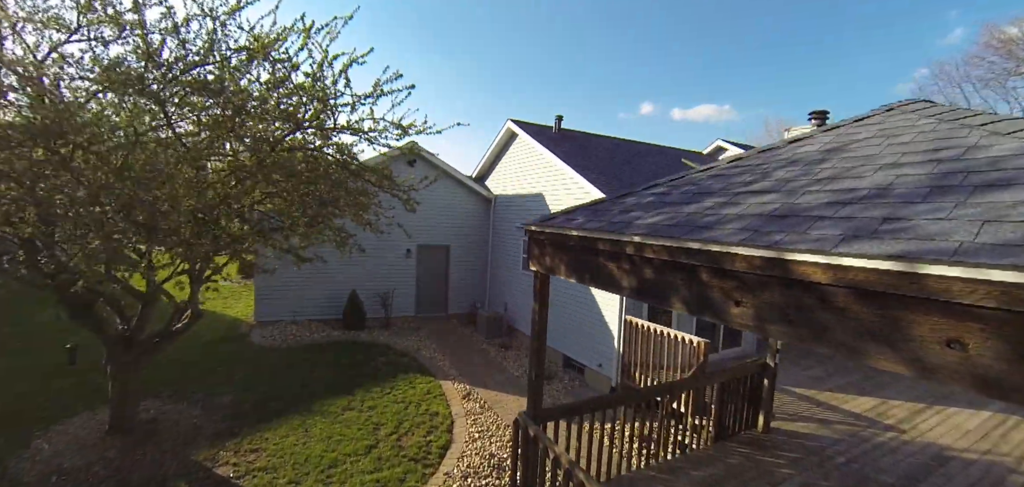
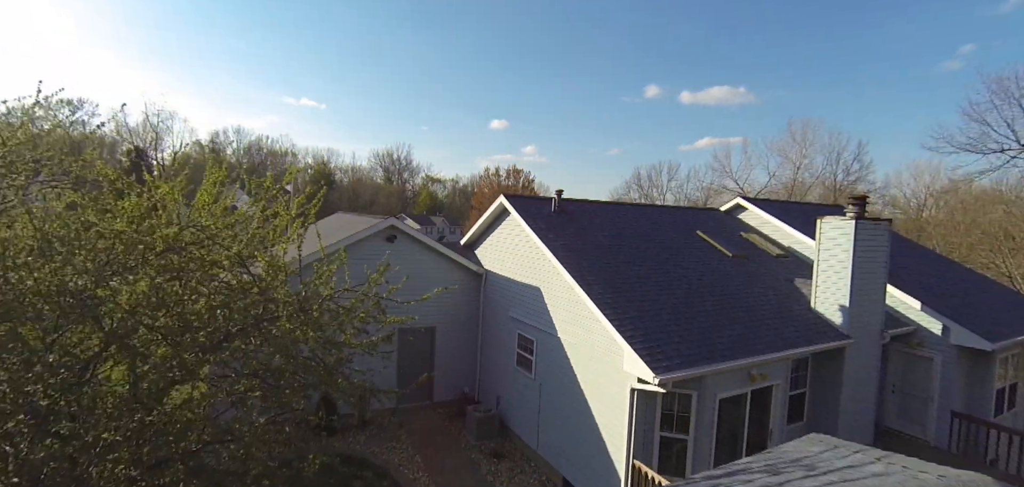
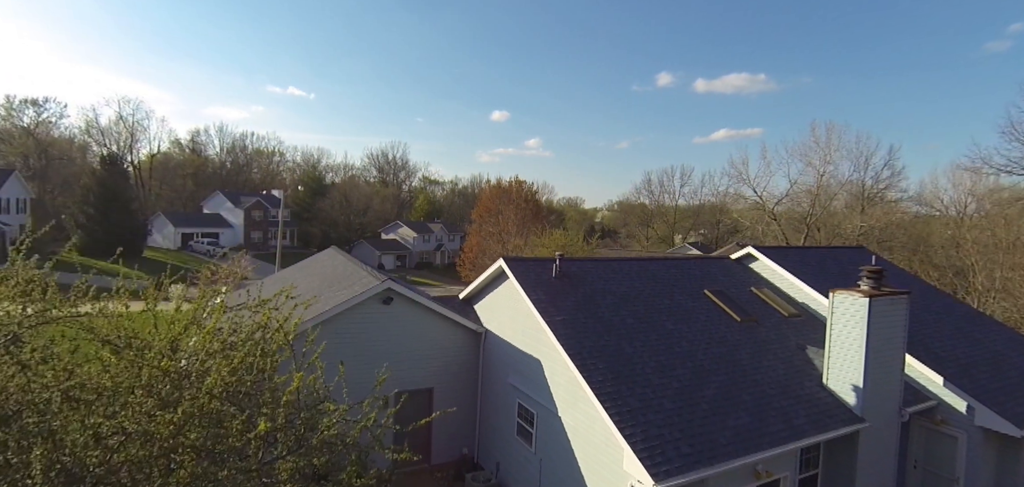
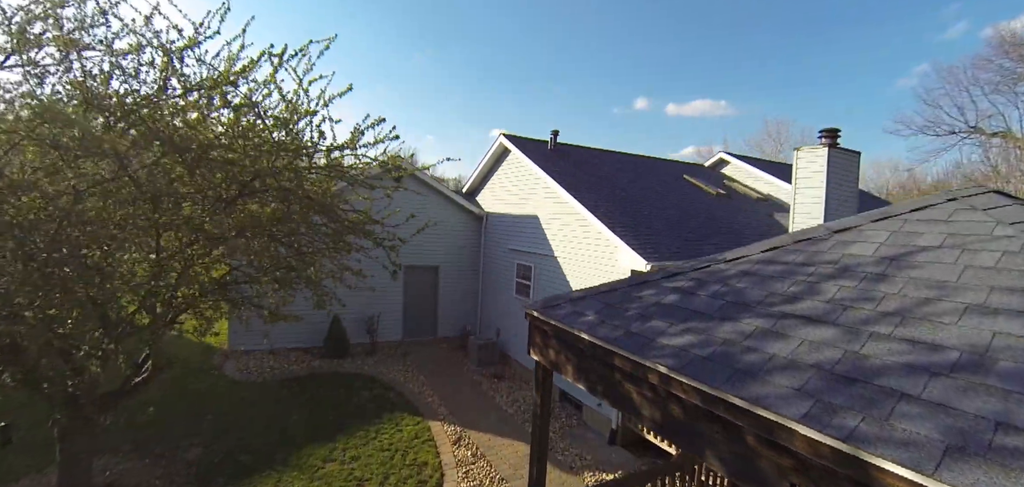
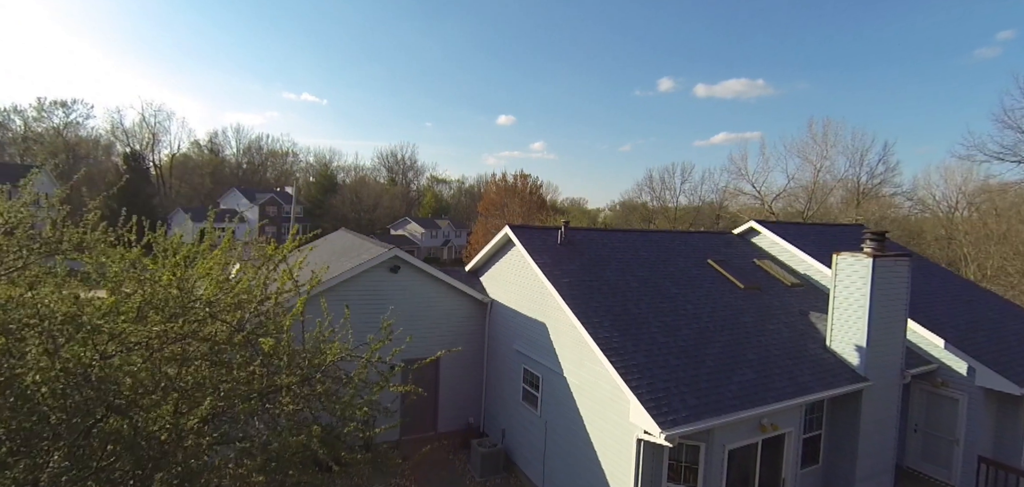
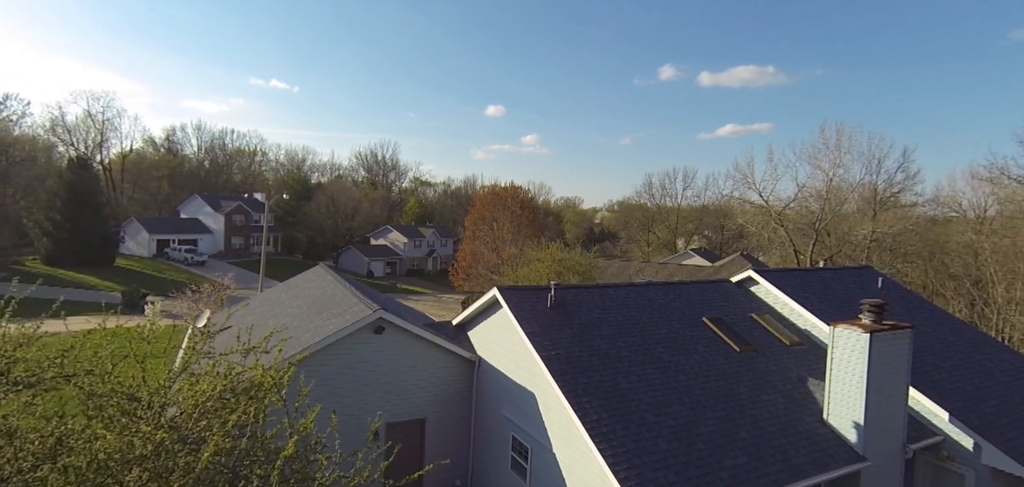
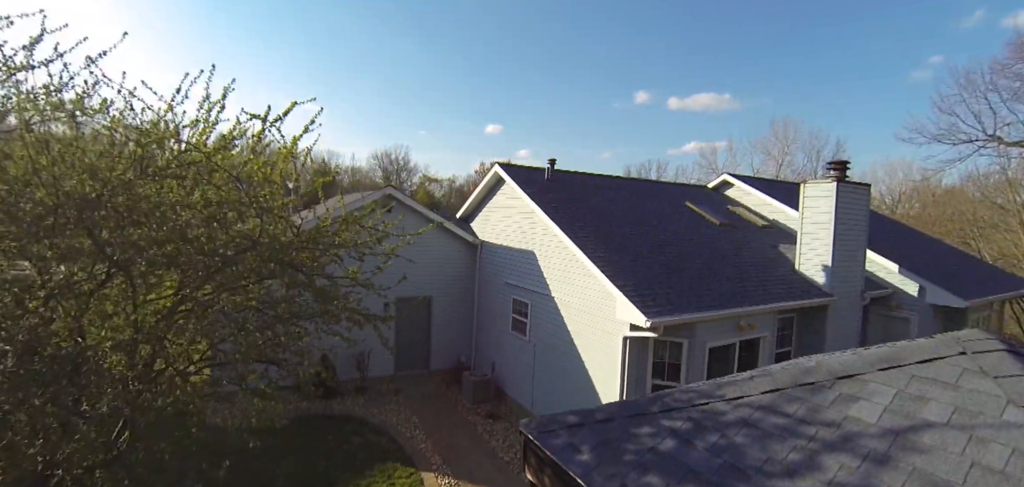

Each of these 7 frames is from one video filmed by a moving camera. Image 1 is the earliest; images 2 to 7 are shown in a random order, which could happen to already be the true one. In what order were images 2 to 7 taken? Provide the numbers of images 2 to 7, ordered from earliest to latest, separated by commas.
4, 7, 2, 5, 3, 6
